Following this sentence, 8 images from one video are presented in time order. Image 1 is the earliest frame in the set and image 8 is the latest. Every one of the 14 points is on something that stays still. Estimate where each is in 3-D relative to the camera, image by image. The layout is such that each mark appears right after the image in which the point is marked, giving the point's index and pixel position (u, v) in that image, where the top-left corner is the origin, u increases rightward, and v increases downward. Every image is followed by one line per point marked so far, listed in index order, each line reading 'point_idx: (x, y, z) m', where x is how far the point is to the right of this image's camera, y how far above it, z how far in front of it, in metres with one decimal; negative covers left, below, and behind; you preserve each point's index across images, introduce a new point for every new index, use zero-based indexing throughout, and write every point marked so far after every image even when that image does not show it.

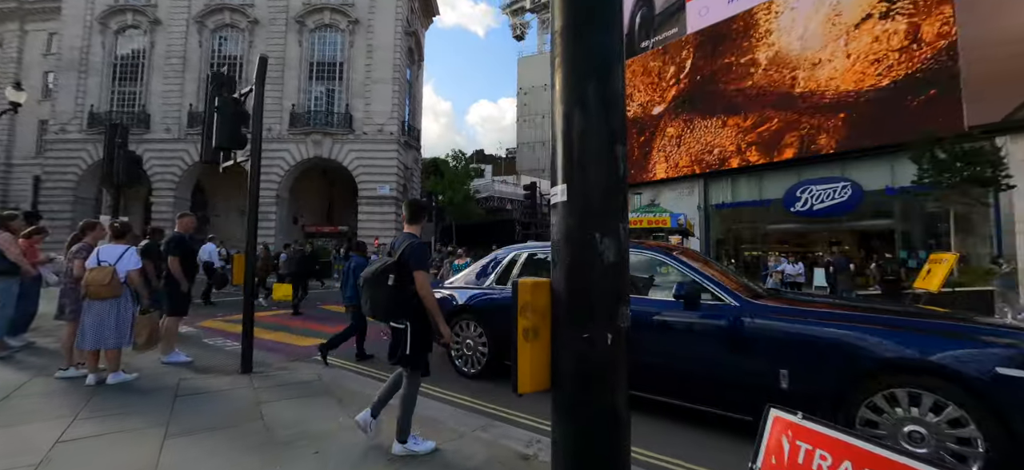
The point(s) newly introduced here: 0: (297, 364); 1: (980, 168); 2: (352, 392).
0: (-2.8, -1.7, +5.3) m
1: (+12.4, +1.8, +10.5) m
2: (-1.7, -1.6, +4.2) m
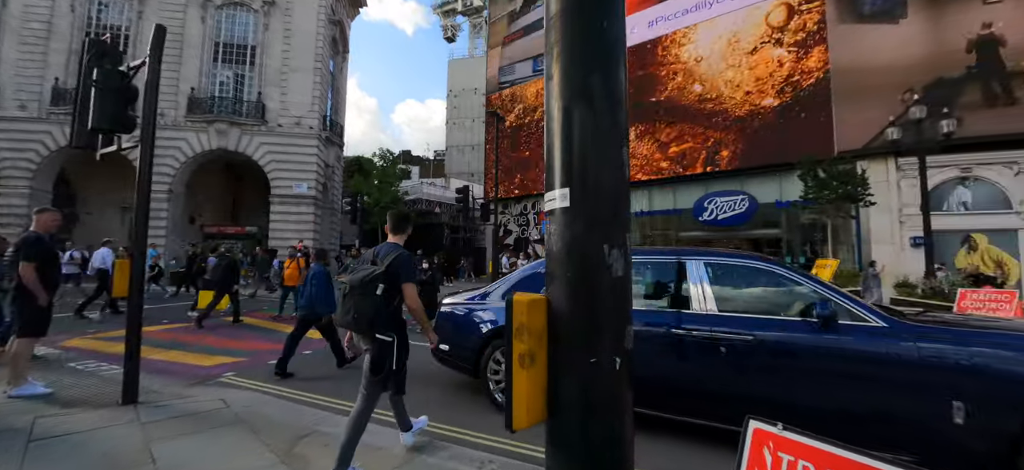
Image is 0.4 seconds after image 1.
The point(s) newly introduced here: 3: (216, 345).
0: (-3.5, -1.7, +4.5) m
1: (+10.6, +1.5, +12.4) m
2: (-2.2, -1.7, +3.6) m
3: (-5.1, -1.9, +6.8) m
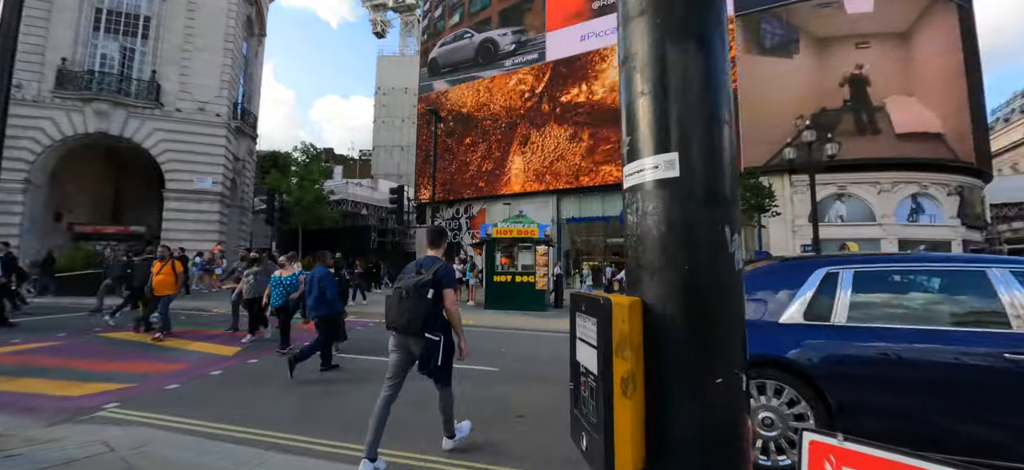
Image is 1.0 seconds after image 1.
0: (-3.9, -1.7, +3.5) m
1: (+8.7, +1.3, +13.8) m
2: (-2.4, -1.6, +2.8) m
3: (-5.8, -1.8, +5.5) m
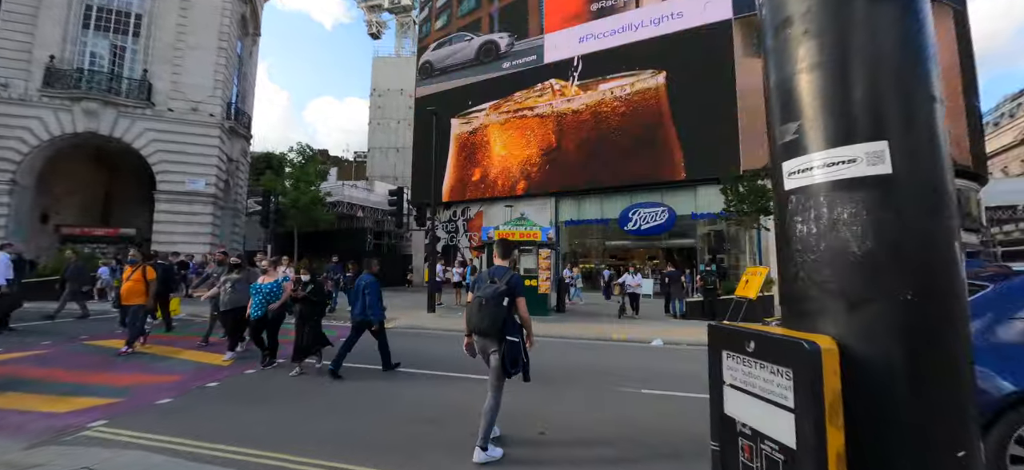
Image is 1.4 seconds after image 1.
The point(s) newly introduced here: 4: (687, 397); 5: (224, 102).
0: (-3.7, -1.7, +3.2) m
1: (+8.7, +1.1, +13.7) m
2: (-2.2, -1.7, +2.6) m
3: (-5.6, -1.9, +5.1) m
4: (+2.5, -2.3, +5.6) m
5: (-13.9, +6.5, +19.3) m
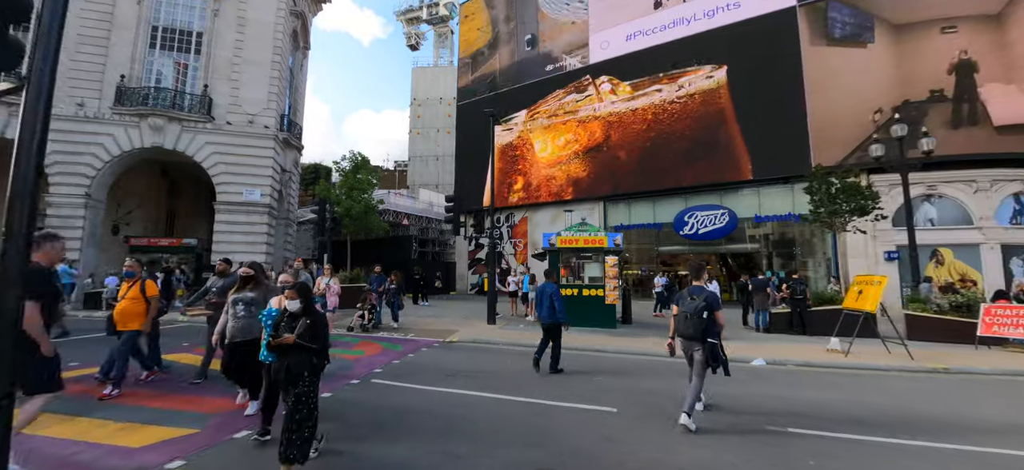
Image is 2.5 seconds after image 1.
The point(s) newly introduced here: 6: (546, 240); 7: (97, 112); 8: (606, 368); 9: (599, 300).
0: (-2.6, -1.8, +2.6) m
1: (+10.6, +1.1, +12.1) m
2: (-1.1, -1.7, +1.9) m
3: (-4.3, -2.0, +4.7) m
4: (+3.8, -2.3, +4.5) m
5: (-11.5, +6.0, +19.7) m
6: (+1.0, -0.1, +12.1) m
7: (-18.0, +5.4, +17.4) m
8: (+1.8, -2.5, +7.5) m
9: (+2.5, -1.9, +11.6) m
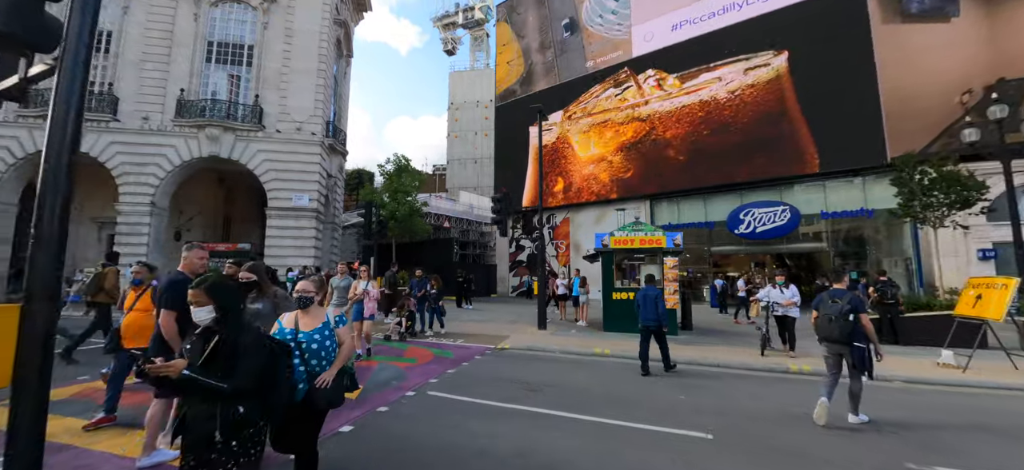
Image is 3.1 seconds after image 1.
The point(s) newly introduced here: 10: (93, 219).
0: (-1.9, -1.8, +2.3) m
1: (+12.0, +1.2, +10.6) m
2: (-0.6, -1.7, +1.4) m
3: (-3.5, -2.1, +4.5) m
4: (+4.6, -2.2, +3.6) m
5: (-9.5, +5.8, +20.1) m
6: (+2.5, -0.2, +11.4) m
7: (-16.2, +5.1, +18.3) m
8: (+2.8, -2.5, +6.8) m
9: (+3.9, -1.9, +10.8) m
10: (-21.0, +0.8, +20.0) m
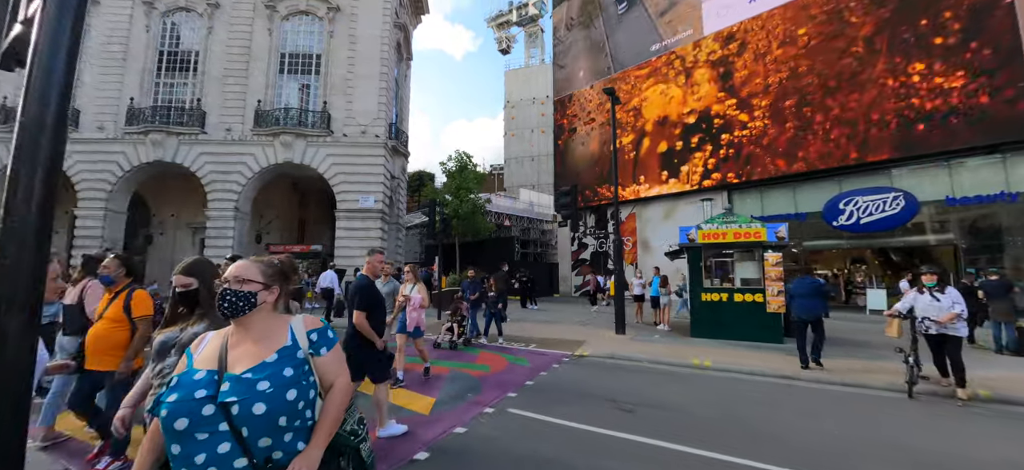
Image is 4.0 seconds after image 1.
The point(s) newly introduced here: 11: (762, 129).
0: (-1.3, -1.7, +1.7) m
1: (+13.6, +1.5, +8.0) m
2: (0.0, -1.6, +0.7) m
3: (-2.5, -2.0, +4.1) m
4: (+5.4, -2.1, +2.1) m
5: (-6.4, +5.8, +20.4) m
6: (+4.3, 0.0, +10.1) m
7: (-13.2, +4.9, +19.6) m
8: (+4.1, -2.3, +5.5) m
9: (+5.7, -1.7, +9.3) m
10: (-17.7, +0.6, +21.9) m
11: (+12.6, +5.3, +20.0) m
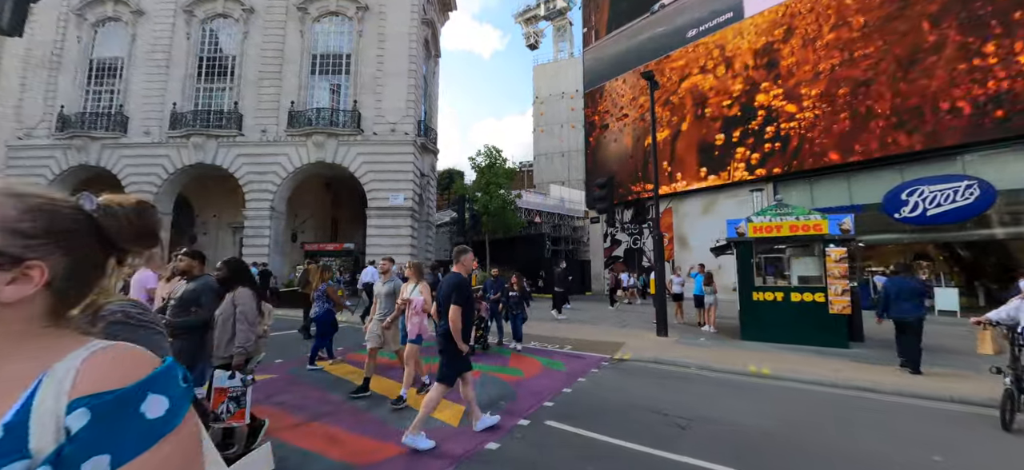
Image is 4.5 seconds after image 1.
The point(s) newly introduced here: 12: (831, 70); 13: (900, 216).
0: (-1.1, -1.7, +1.3) m
1: (+14.2, +1.7, +6.5) m
2: (+0.1, -1.6, +0.2) m
3: (-2.1, -2.0, +3.8) m
4: (+5.6, -1.9, +1.3) m
5: (-4.9, +5.9, +20.3) m
6: (+5.1, +0.2, +9.3) m
7: (-11.8, +5.0, +20.0) m
8: (+4.5, -2.2, +4.7) m
9: (+6.4, -1.6, +8.4) m
10: (-16.1, +0.6, +22.7) m
11: (+14.0, +5.6, +18.5) m
12: (+14.7, +7.5, +18.1) m
13: (+15.8, +0.8, +16.1) m
